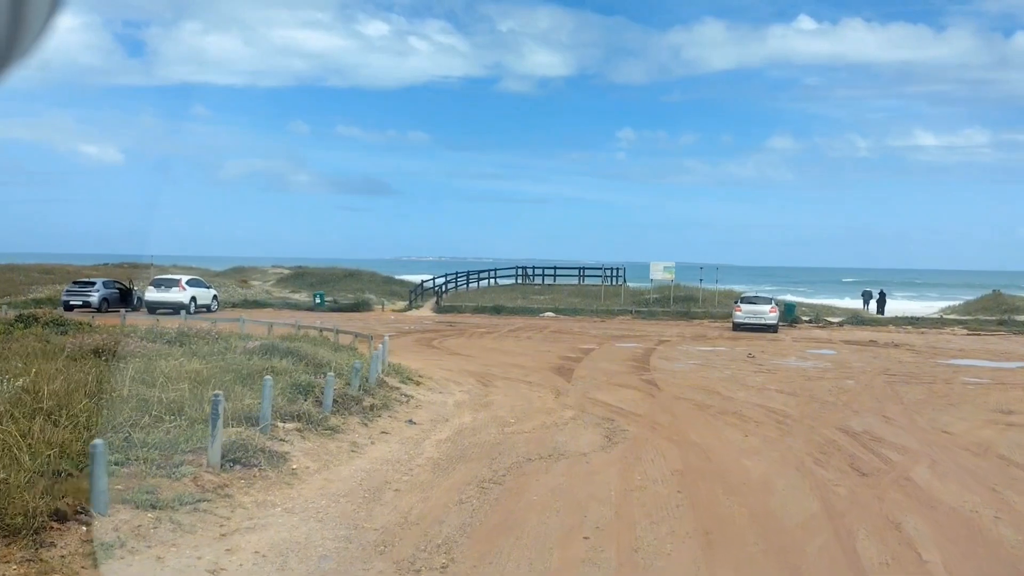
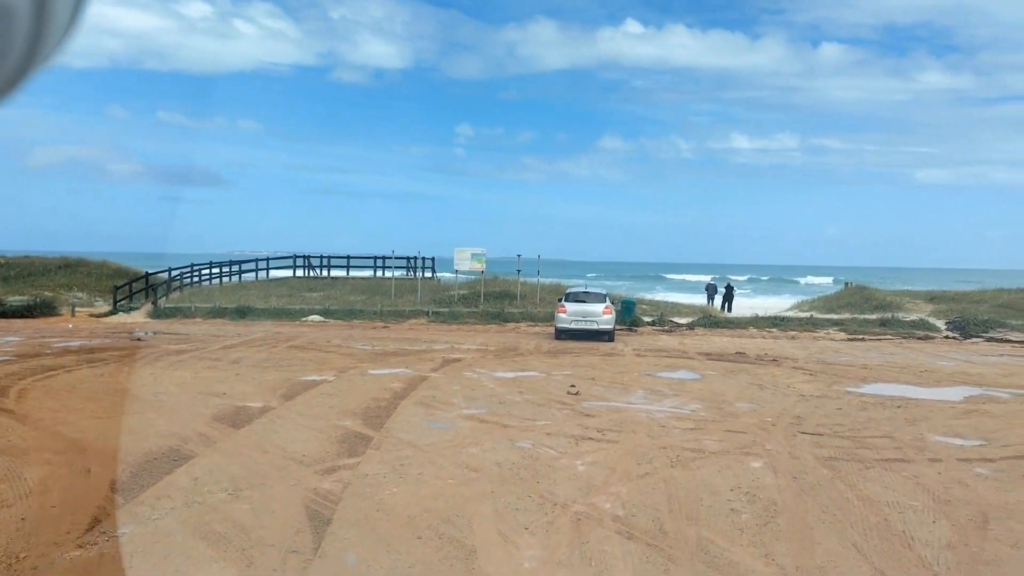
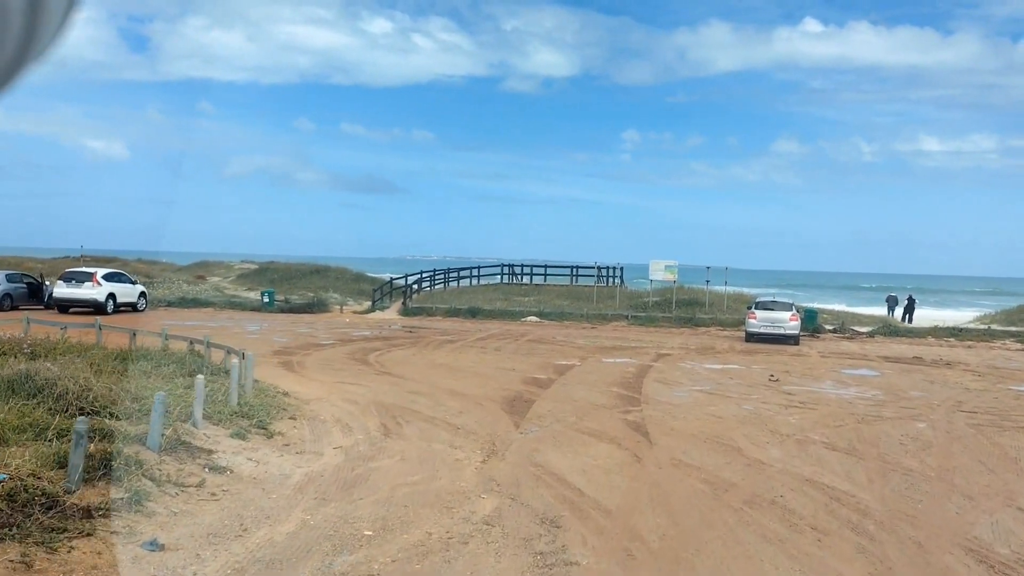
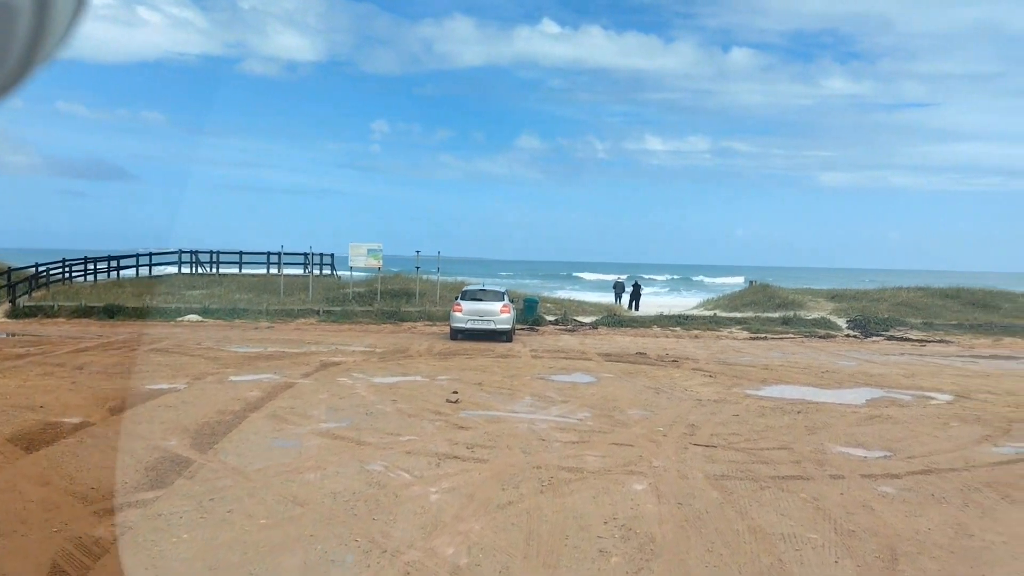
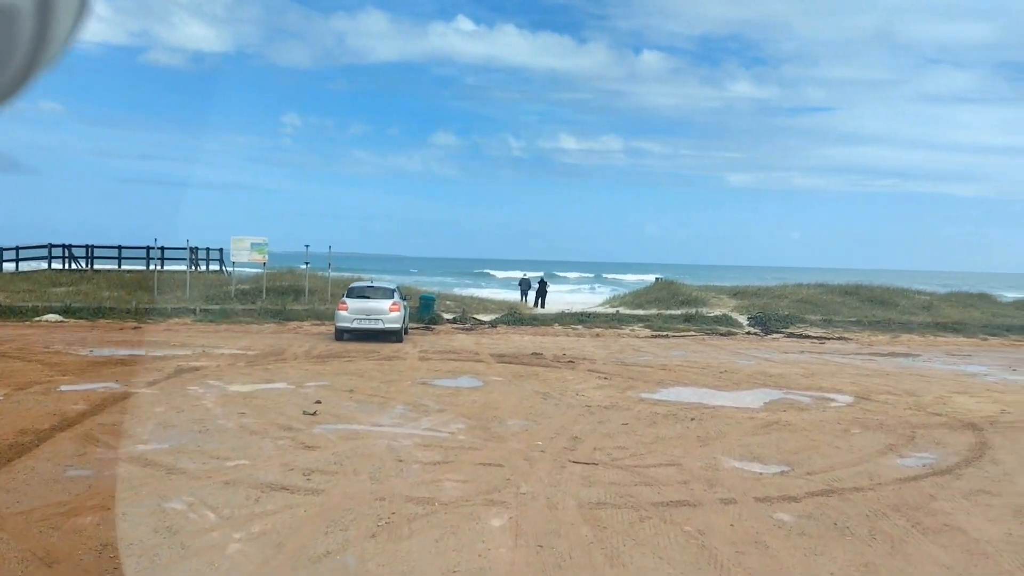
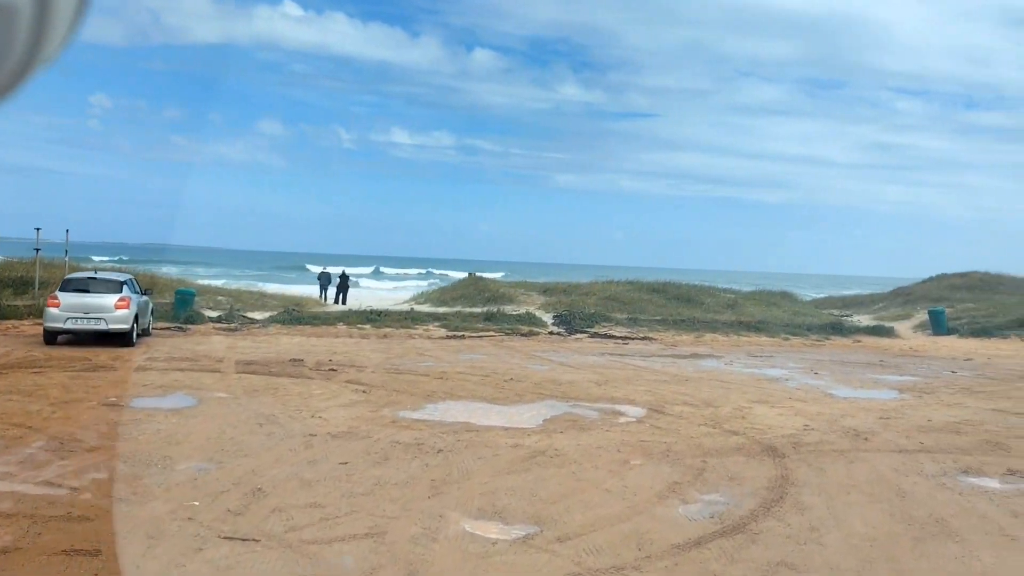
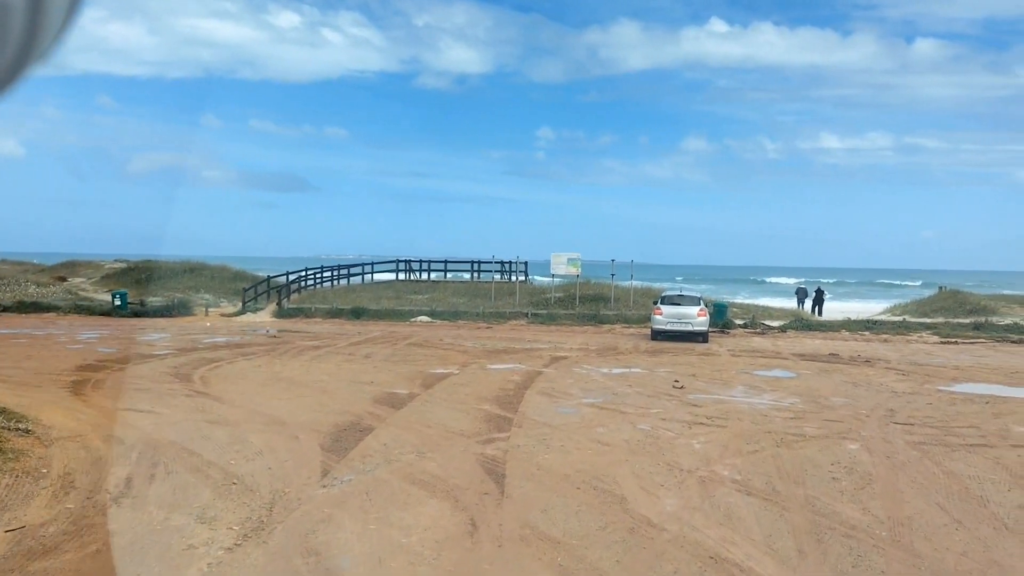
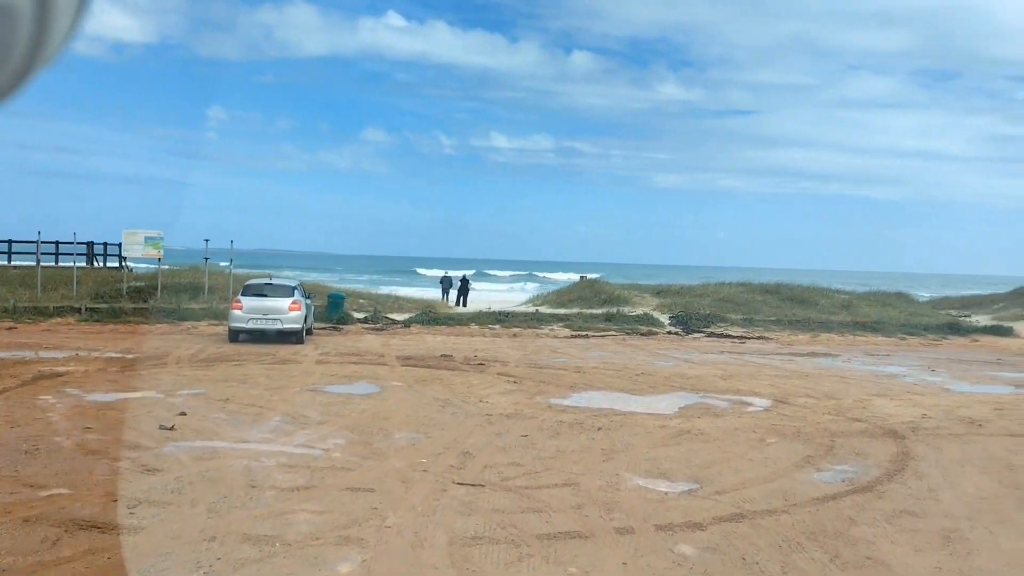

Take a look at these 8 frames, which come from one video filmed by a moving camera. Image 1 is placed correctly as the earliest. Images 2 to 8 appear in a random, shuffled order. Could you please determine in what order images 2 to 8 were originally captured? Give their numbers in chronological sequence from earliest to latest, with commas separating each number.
3, 7, 2, 4, 5, 8, 6
